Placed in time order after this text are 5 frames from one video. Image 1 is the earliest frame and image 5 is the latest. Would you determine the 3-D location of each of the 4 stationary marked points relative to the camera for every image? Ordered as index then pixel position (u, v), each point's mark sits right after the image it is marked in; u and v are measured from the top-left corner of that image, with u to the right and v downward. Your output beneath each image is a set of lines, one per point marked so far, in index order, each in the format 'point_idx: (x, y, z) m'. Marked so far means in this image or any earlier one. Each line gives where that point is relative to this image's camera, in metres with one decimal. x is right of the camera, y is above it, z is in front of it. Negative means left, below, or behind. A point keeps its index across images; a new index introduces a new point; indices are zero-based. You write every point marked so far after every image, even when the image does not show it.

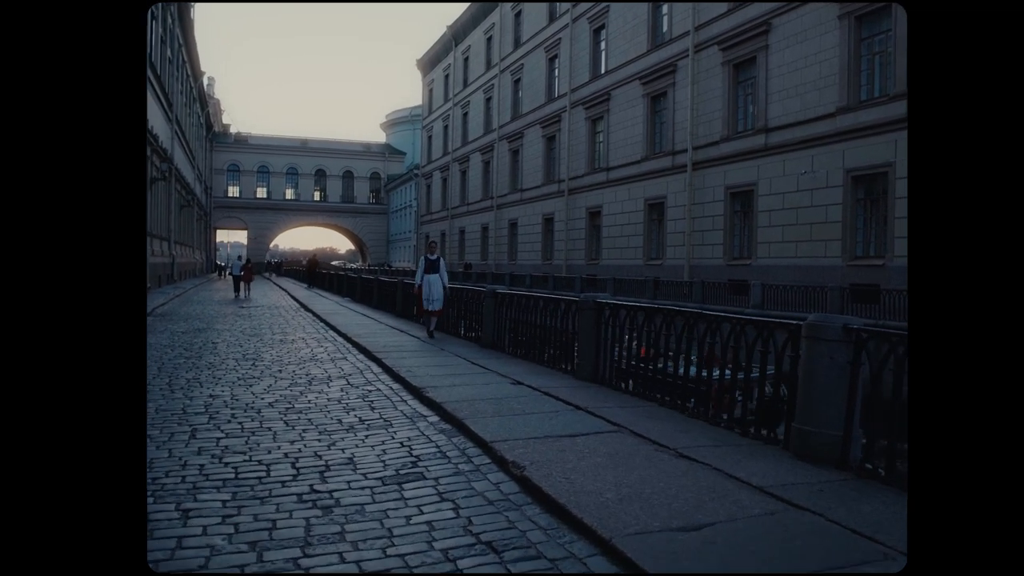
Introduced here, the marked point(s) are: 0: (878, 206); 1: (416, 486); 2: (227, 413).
0: (+8.7, +1.9, +18.5) m
1: (-0.6, -1.2, +4.6) m
2: (-2.5, -1.1, +6.7) m
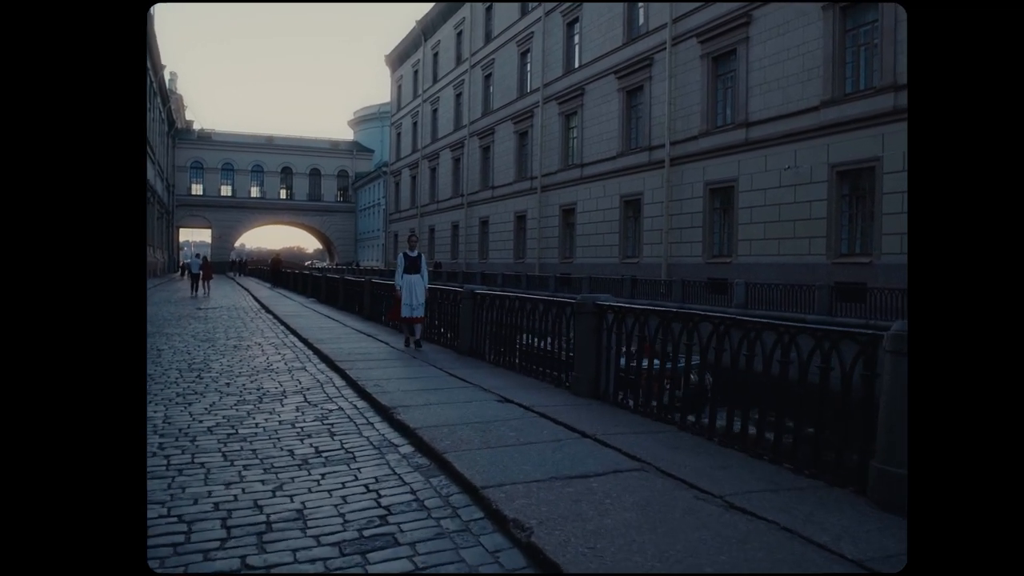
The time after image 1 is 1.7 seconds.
0: (+8.1, +2.0, +17.9) m
1: (-0.6, -1.2, +3.7) m
2: (-2.6, -1.1, +5.8) m
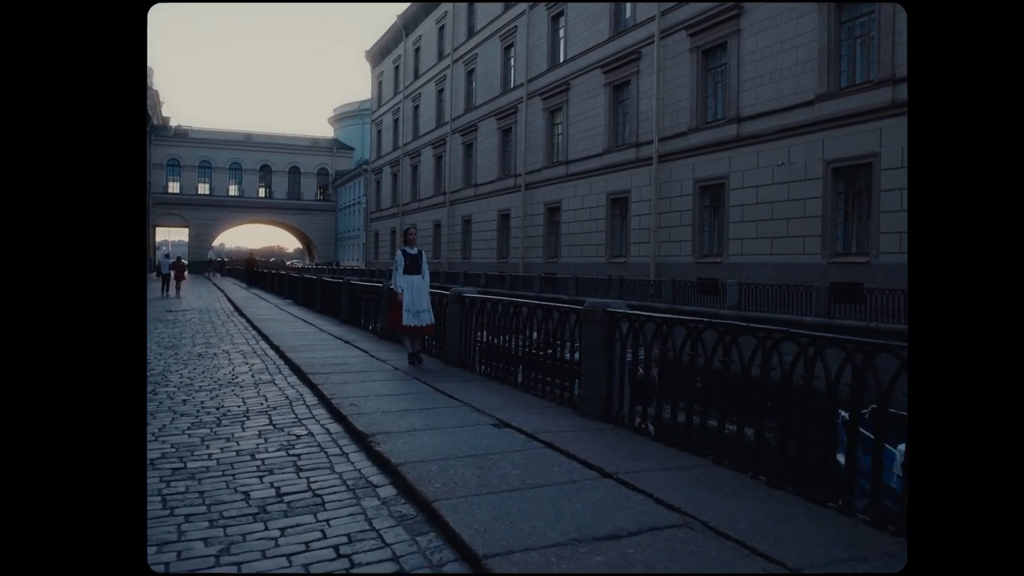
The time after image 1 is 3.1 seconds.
0: (+7.8, +2.0, +17.4) m
1: (-0.6, -1.3, +3.0) m
2: (-2.6, -1.1, +5.0) m
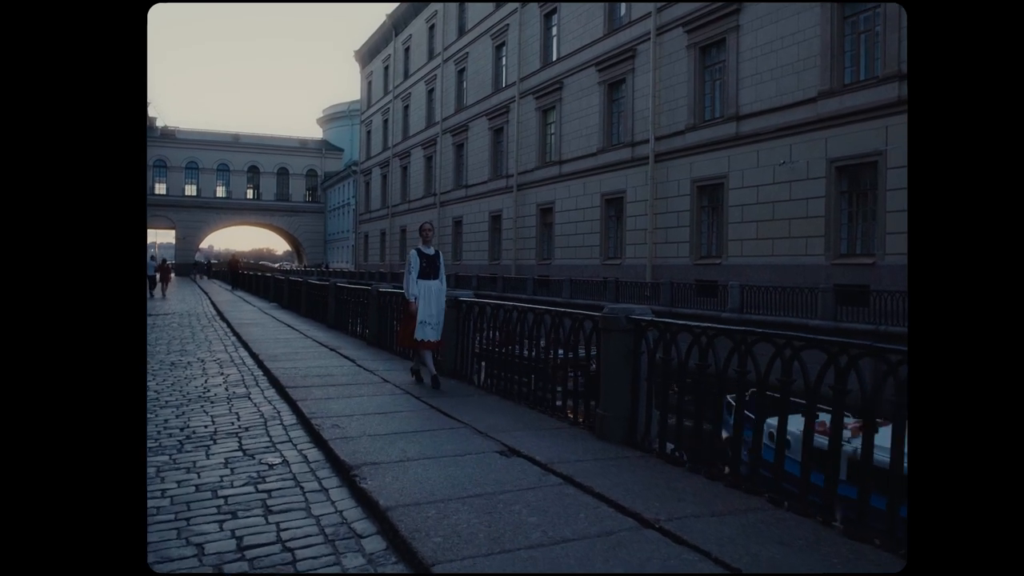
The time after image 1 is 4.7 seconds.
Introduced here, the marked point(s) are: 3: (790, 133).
0: (+7.6, +1.9, +16.9) m
1: (-0.5, -1.3, +2.3) m
2: (-2.6, -1.2, +4.3) m
3: (+6.6, +3.7, +18.6) m
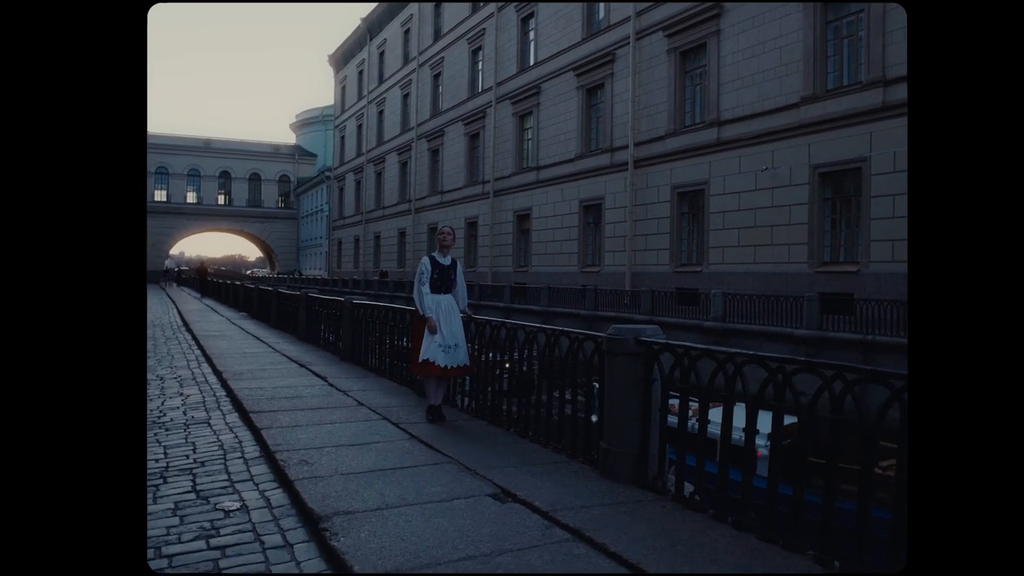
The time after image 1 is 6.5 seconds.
0: (+7.2, +1.7, +16.7) m
1: (-0.5, -1.3, +1.8) m
2: (-2.6, -1.2, +3.7) m
3: (+6.1, +3.5, +18.3) m
